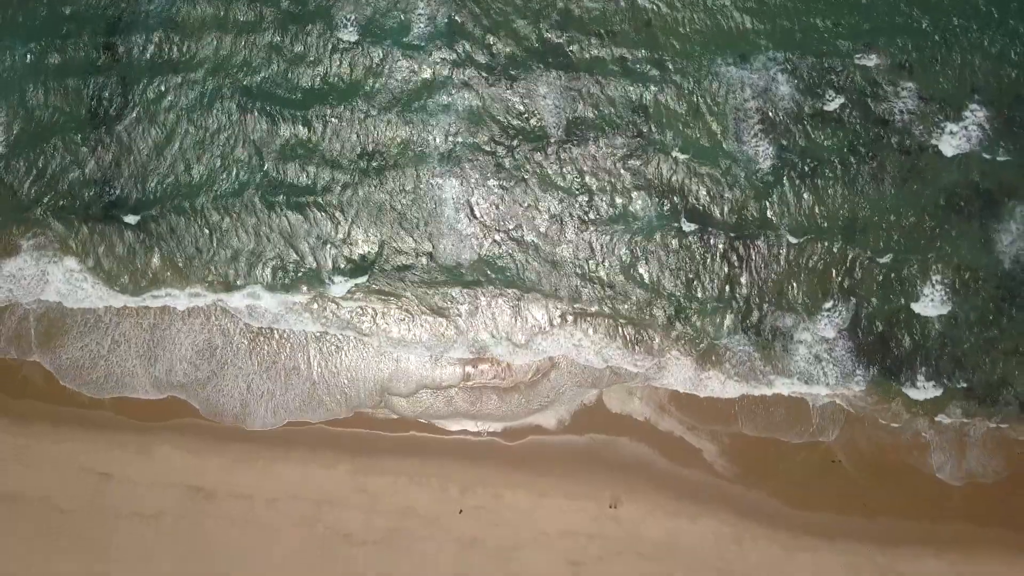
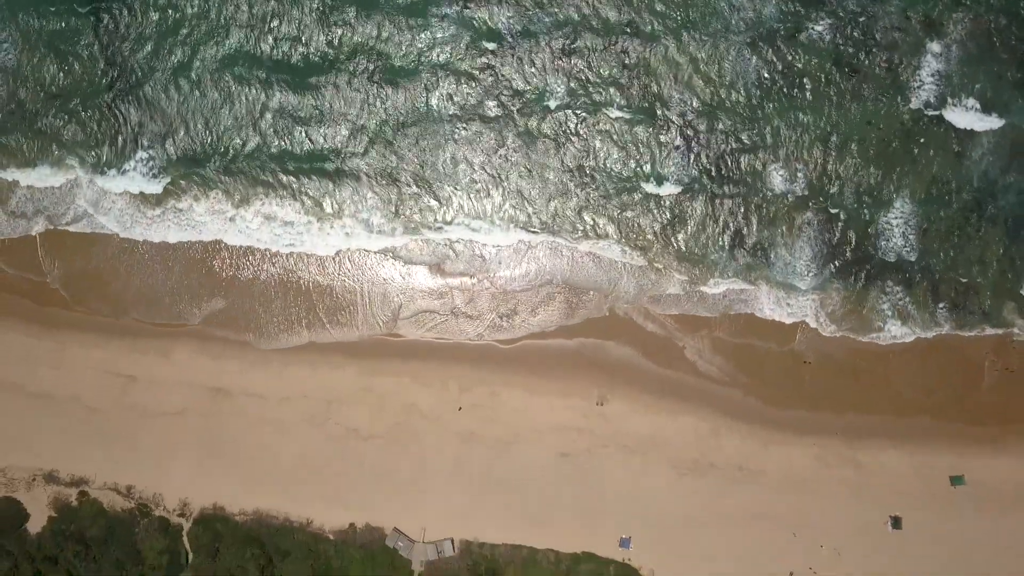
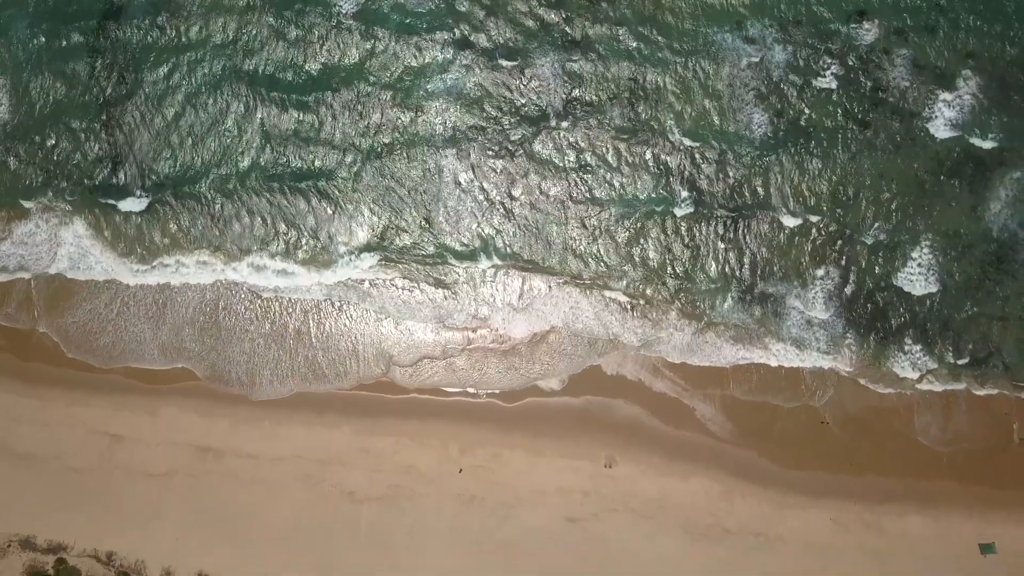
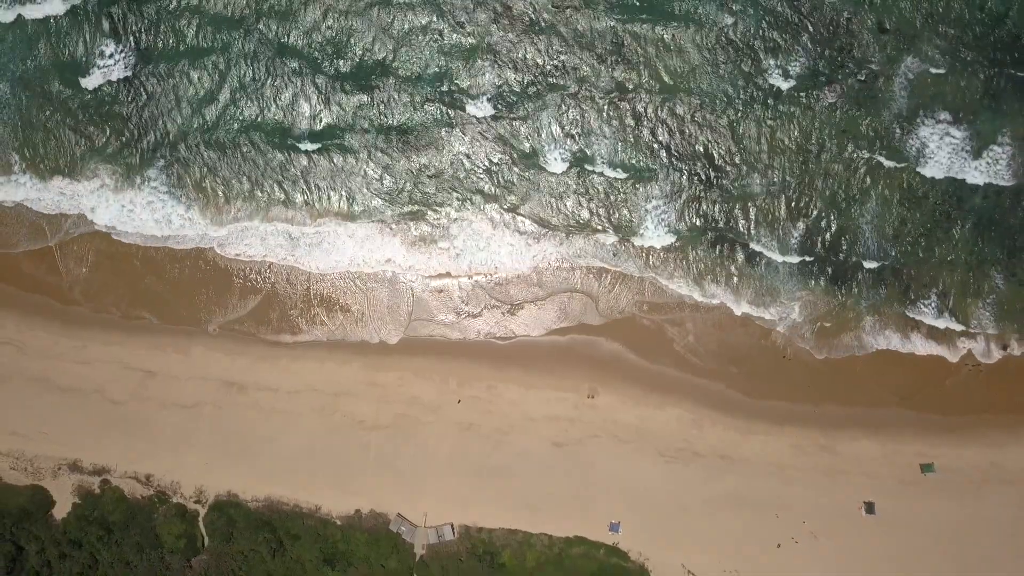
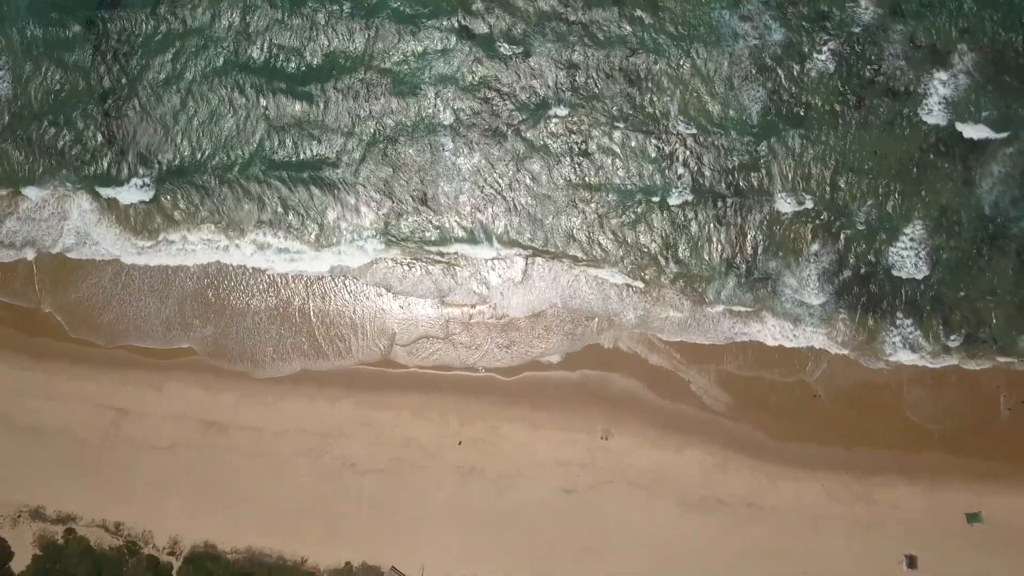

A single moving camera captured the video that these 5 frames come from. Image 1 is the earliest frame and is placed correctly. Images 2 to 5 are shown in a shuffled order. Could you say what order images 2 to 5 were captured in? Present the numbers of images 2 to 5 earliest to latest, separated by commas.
3, 5, 2, 4
